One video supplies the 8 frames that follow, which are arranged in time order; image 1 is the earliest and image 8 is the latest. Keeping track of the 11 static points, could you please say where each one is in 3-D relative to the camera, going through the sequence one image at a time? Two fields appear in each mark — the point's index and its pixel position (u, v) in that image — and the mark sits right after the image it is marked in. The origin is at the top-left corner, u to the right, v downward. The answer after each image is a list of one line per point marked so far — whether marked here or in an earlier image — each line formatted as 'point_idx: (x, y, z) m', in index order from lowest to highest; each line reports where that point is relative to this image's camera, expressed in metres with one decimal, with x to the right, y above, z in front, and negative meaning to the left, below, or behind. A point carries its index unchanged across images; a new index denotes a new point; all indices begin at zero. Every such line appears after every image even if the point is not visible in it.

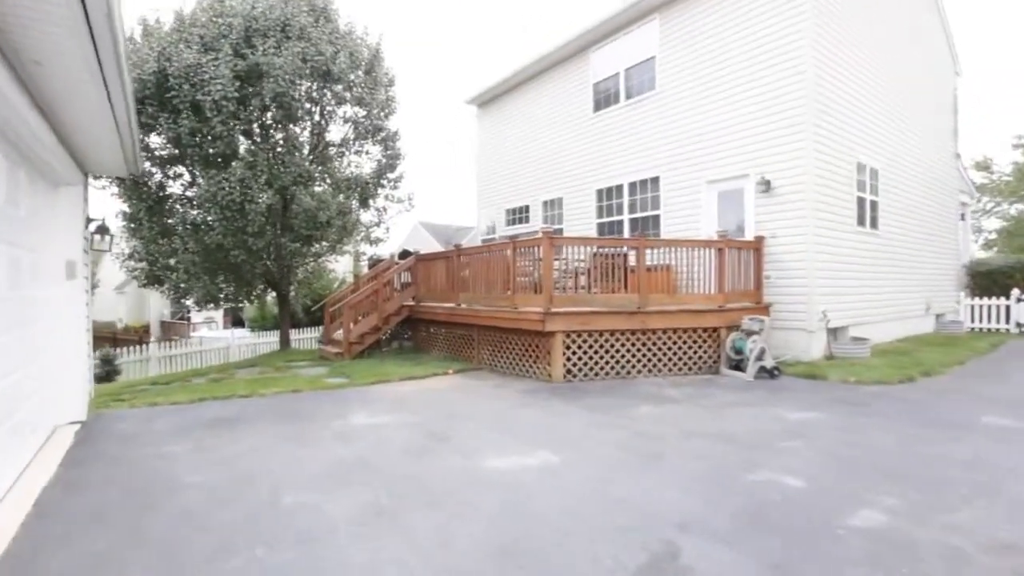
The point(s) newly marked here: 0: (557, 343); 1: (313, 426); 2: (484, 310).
0: (+0.8, -0.9, +8.2) m
1: (-2.3, -1.6, +5.8) m
2: (-0.6, -0.4, +9.7) m
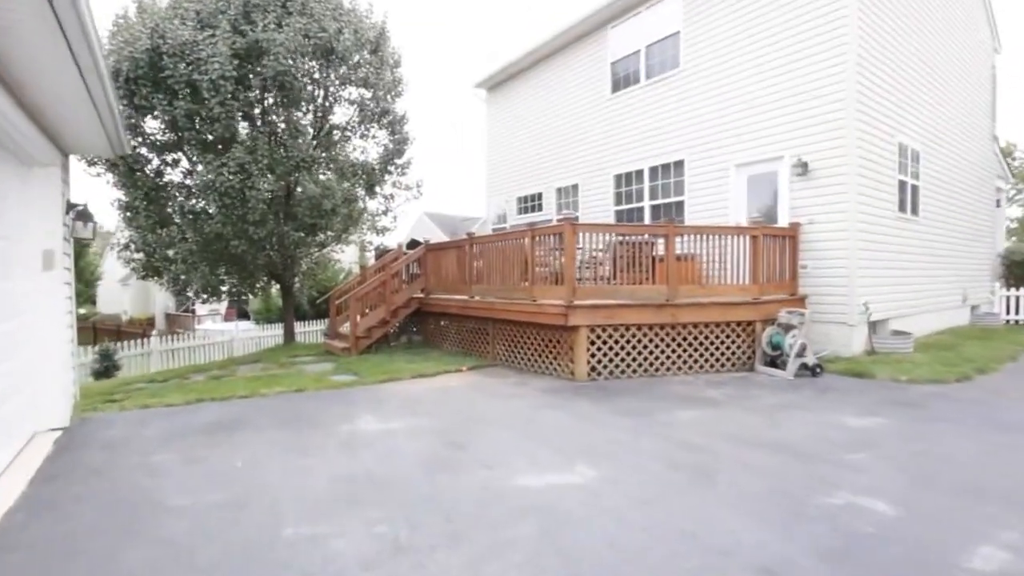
0: (+1.1, -0.8, +7.6) m
1: (-2.0, -1.5, +5.2) m
2: (-0.2, -0.3, +9.1) m
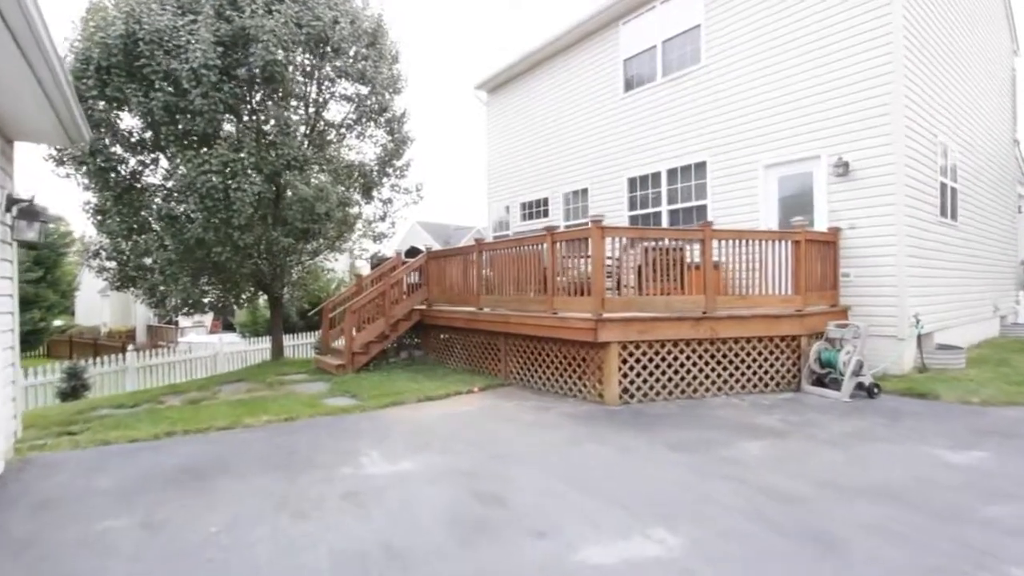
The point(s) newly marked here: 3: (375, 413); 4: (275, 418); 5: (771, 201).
0: (+1.4, -0.9, +6.8) m
1: (-1.7, -1.7, +4.2) m
2: (0.0, -0.5, +8.2) m
3: (-1.8, -1.7, +6.6) m
4: (-3.0, -1.7, +6.2) m
5: (+5.0, +1.7, +9.5) m
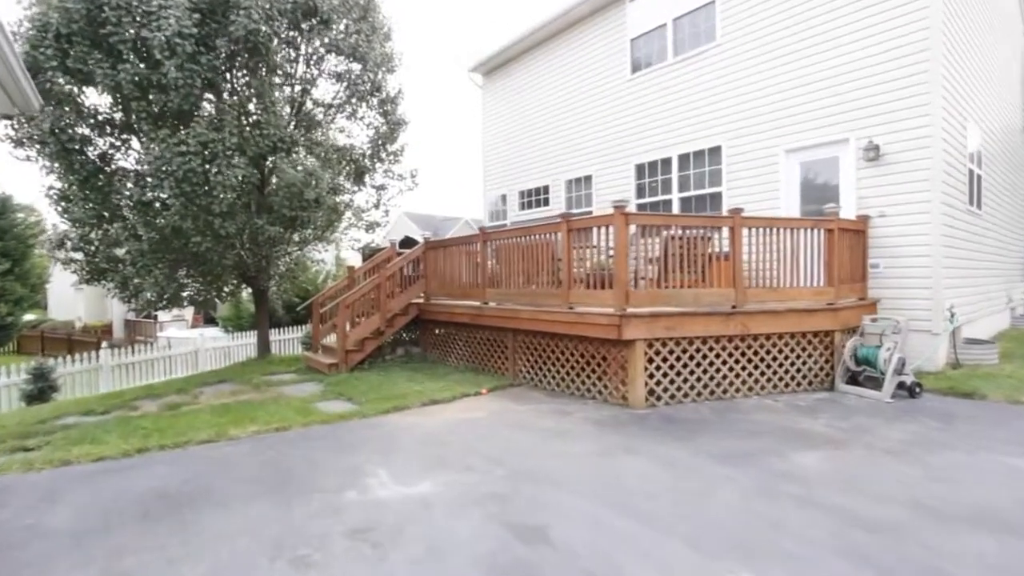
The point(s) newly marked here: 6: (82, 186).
0: (+1.6, -0.9, +6.2) m
1: (-1.4, -1.6, +3.6) m
2: (+0.2, -0.3, +7.6) m
3: (-1.6, -1.6, +6.0) m
4: (-2.8, -1.6, +5.5) m
5: (+5.1, +1.8, +9.0) m
6: (-7.7, +1.8, +8.8) m
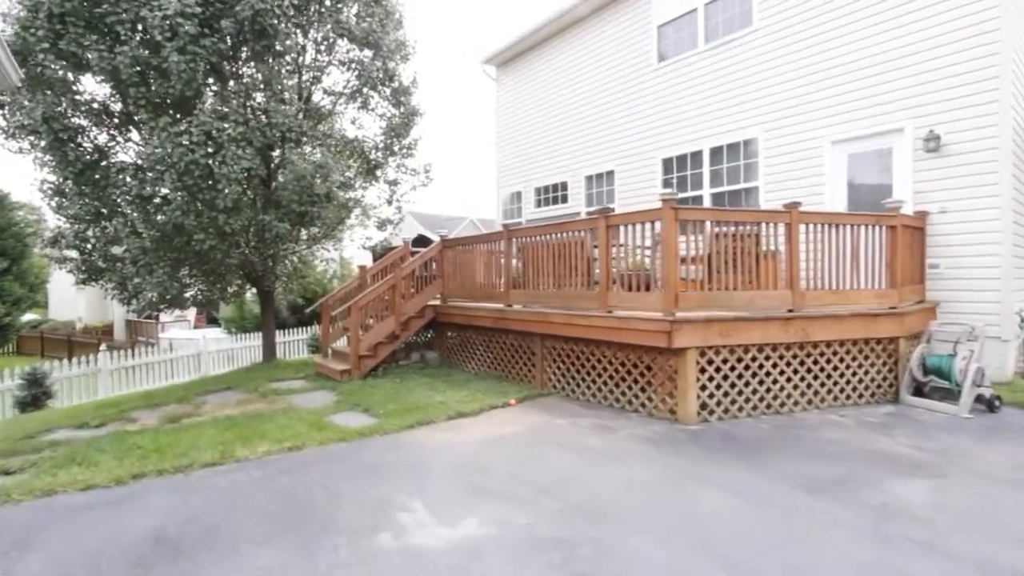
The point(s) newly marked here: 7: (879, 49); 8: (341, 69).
0: (+2.0, -0.9, +5.6) m
1: (-1.0, -1.6, +3.0) m
2: (+0.6, -0.4, +7.0) m
3: (-1.2, -1.6, +5.4) m
4: (-2.4, -1.6, +4.9) m
5: (+5.6, +1.8, +8.3) m
6: (-7.2, +1.8, +8.2) m
7: (+5.9, +3.8, +7.9) m
8: (-3.3, +4.3, +9.6) m
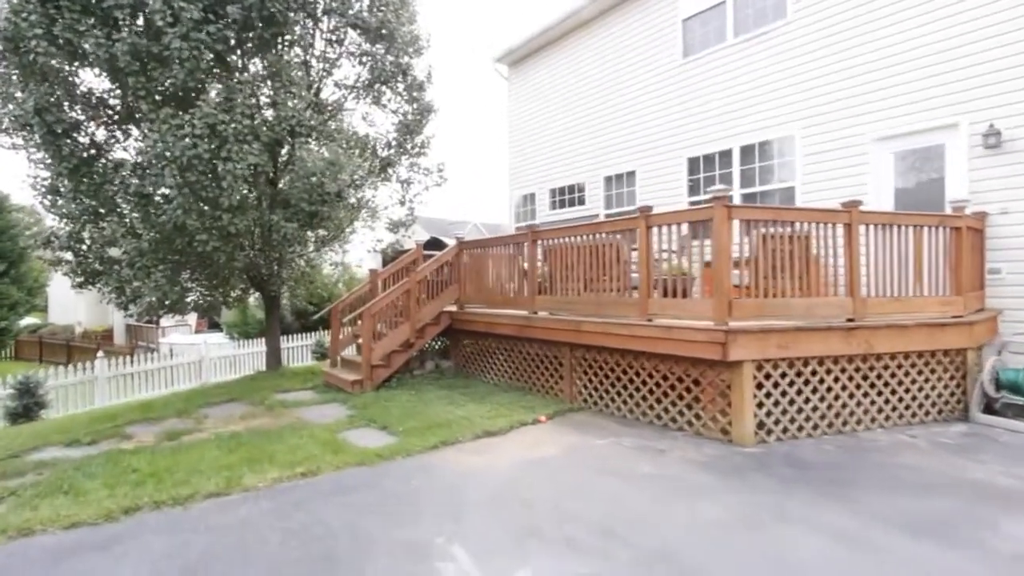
0: (+2.4, -0.9, +5.0) m
1: (-0.7, -1.7, +2.4) m
2: (+1.0, -0.4, +6.4) m
3: (-0.9, -1.7, +4.8) m
4: (-2.0, -1.6, +4.4) m
5: (+5.9, +1.7, +7.8) m
6: (-6.9, +1.7, +7.7) m
7: (+6.3, +3.7, +7.4) m
8: (-3.0, +4.2, +9.2) m
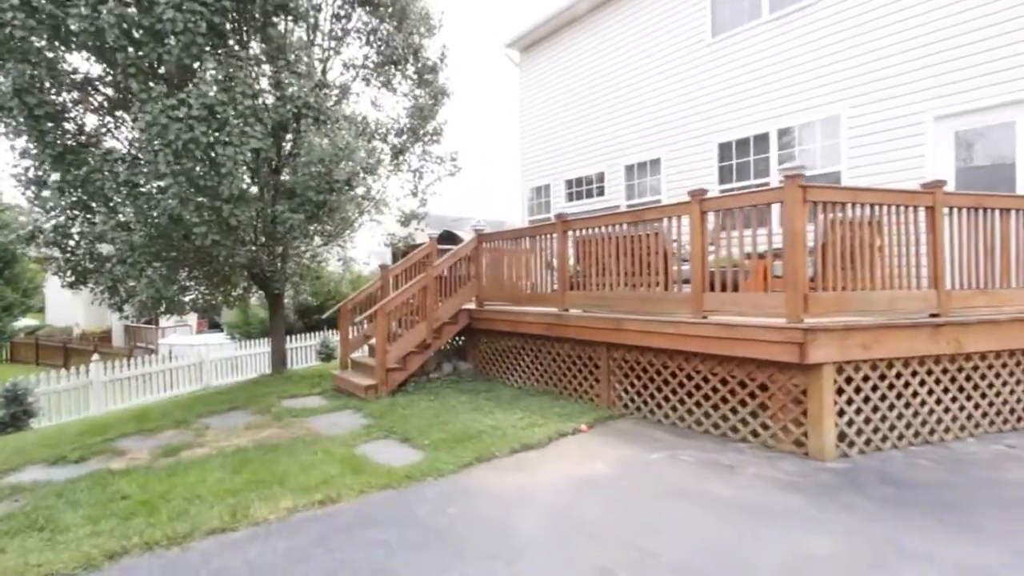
0: (+2.8, -0.9, +4.4) m
1: (-0.2, -1.6, +1.8) m
2: (+1.4, -0.4, +5.8) m
3: (-0.4, -1.6, +4.2) m
4: (-1.6, -1.6, +3.7) m
5: (+6.3, +1.8, +7.2) m
6: (-6.5, +1.7, +7.0) m
7: (+6.6, +3.9, +6.7) m
8: (-2.6, +4.2, +8.5) m
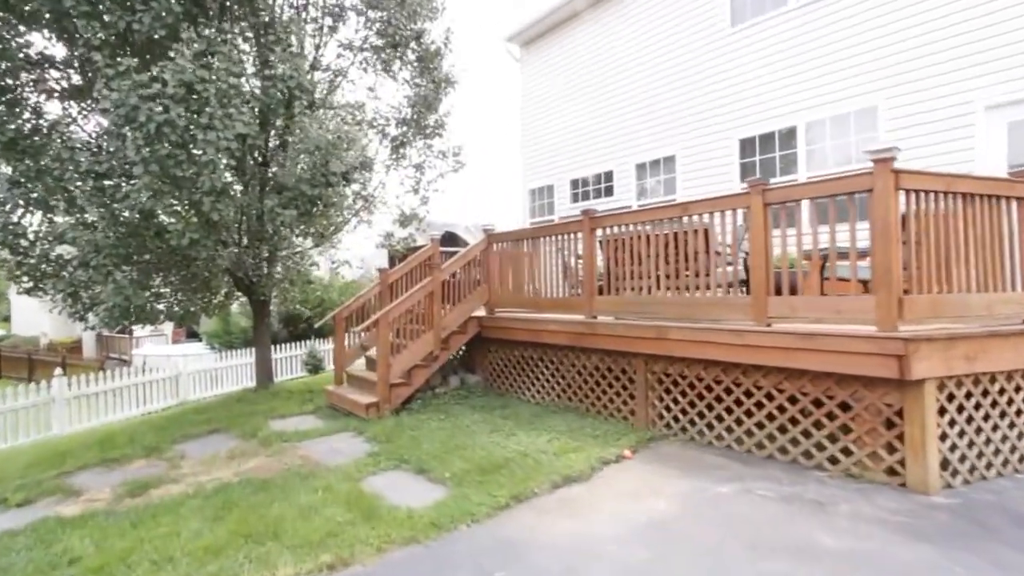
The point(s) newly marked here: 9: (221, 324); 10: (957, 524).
0: (+3.1, -0.9, +3.7) m
1: (+0.2, -1.6, +1.0) m
2: (+1.7, -0.4, +5.1) m
3: (-0.1, -1.7, +3.4) m
4: (-1.2, -1.6, +2.9) m
5: (+6.5, +1.8, +6.6) m
6: (-6.2, +1.7, +6.1) m
7: (+6.9, +3.8, +6.2) m
8: (-2.4, +4.2, +7.7) m
9: (-8.2, -1.0, +13.8) m
10: (+2.9, -1.6, +3.3) m
